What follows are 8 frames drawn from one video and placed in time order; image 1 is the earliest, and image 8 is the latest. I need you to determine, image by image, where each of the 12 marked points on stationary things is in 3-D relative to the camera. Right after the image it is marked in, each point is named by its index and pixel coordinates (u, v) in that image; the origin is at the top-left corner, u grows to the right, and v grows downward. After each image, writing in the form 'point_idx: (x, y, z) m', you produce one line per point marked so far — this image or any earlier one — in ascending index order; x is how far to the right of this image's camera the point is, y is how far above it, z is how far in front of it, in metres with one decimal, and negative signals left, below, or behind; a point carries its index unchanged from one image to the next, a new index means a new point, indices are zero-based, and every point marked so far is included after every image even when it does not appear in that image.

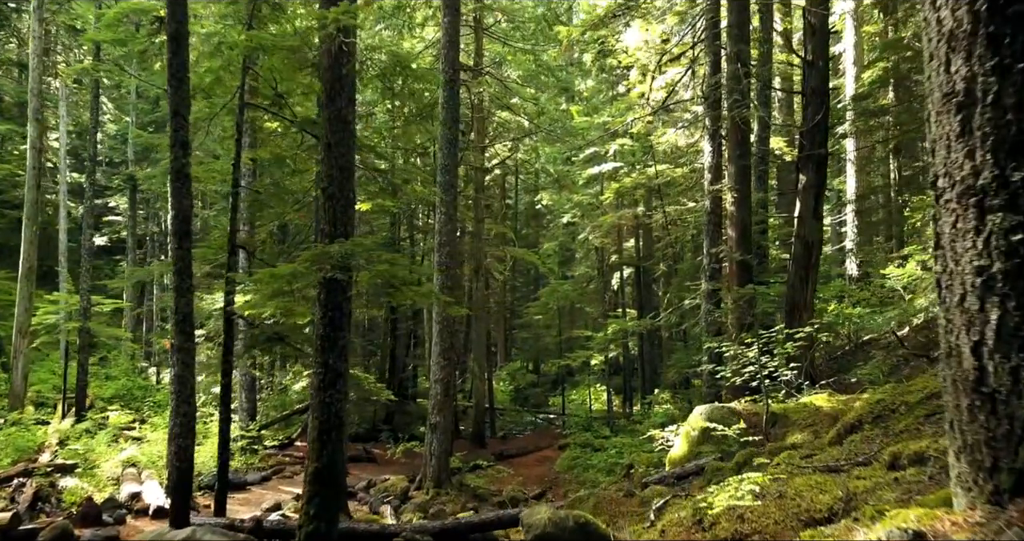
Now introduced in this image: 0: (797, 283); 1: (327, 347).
0: (+4.4, -0.2, +11.3) m
1: (-1.6, -0.7, +6.4) m
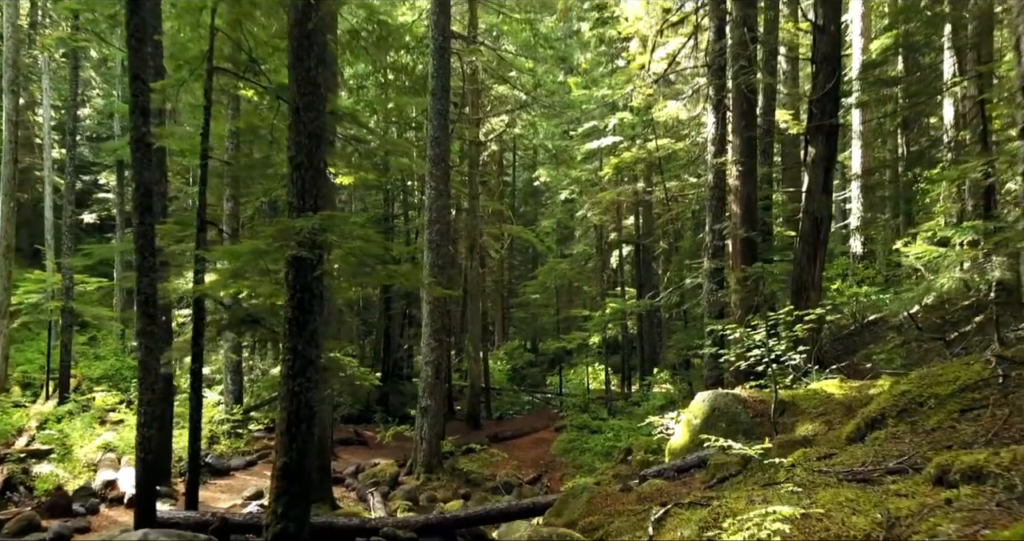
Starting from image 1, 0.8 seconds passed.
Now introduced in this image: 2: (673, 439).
0: (+4.3, +0.1, +10.7) m
1: (-1.7, -0.5, +5.8) m
2: (+1.7, -1.8, +7.7) m
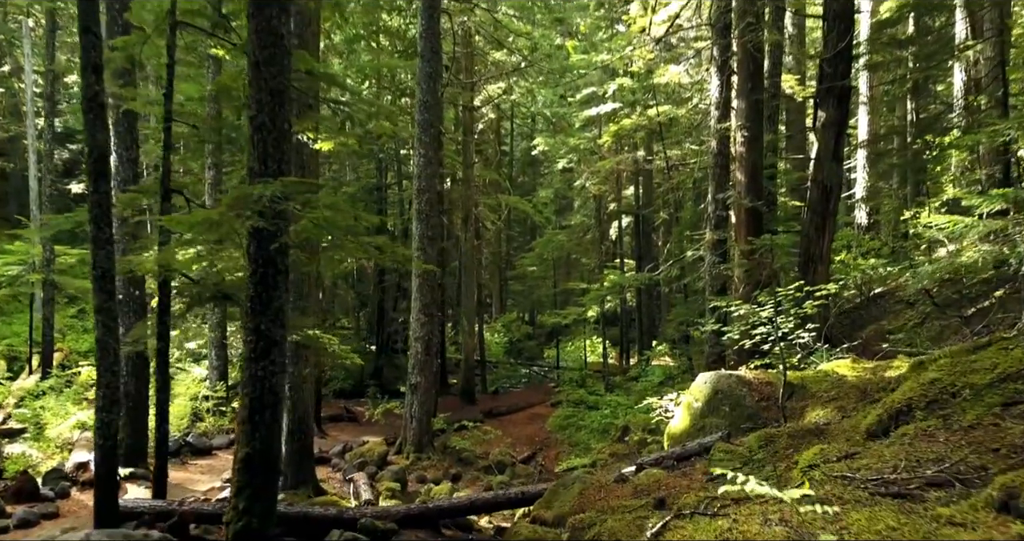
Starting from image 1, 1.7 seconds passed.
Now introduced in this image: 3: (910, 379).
0: (+4.1, +0.5, +10.1) m
1: (-1.8, -0.3, +5.3) m
2: (+1.6, -1.5, +7.2) m
3: (+2.8, -0.8, +5.1) m
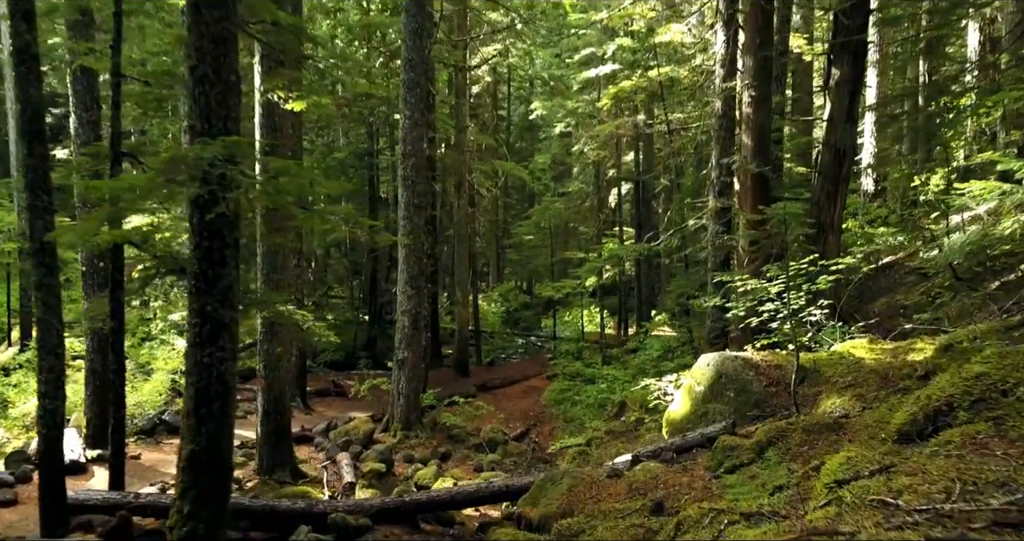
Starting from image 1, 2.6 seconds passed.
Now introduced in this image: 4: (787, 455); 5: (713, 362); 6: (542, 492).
0: (+4.0, +0.9, +9.5) m
1: (-2.0, -0.1, +4.7) m
2: (+1.4, -1.2, +6.6) m
3: (+2.7, -0.6, +4.5) m
4: (+1.7, -1.1, +4.4) m
5: (+1.7, -0.8, +6.4) m
6: (+0.2, -1.7, +5.5) m
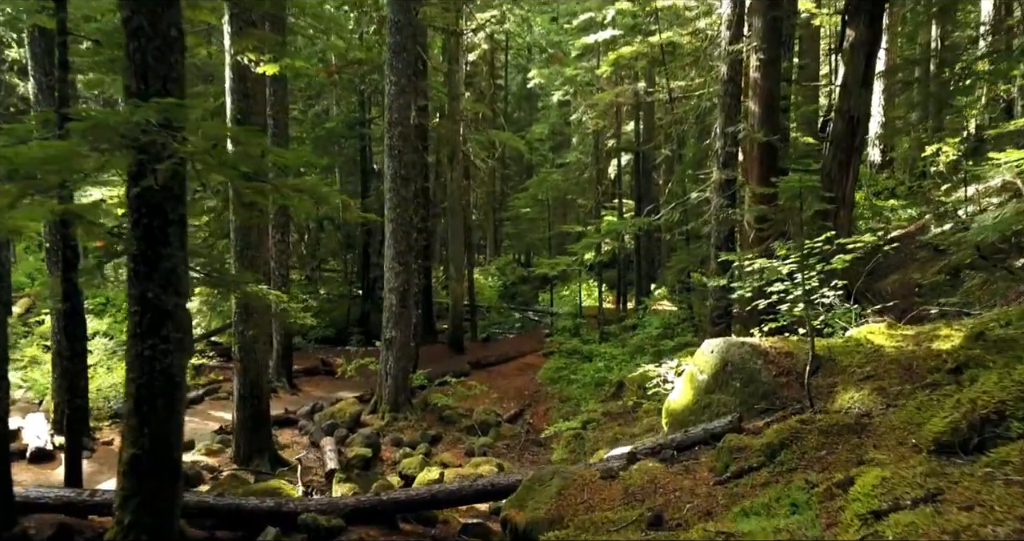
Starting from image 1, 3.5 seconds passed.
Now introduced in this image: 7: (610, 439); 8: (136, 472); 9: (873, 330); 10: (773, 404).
0: (+3.9, +1.2, +8.9) m
1: (-2.1, 0.0, +4.1) m
2: (+1.3, -1.1, +6.1) m
3: (+2.6, -0.5, +4.0) m
4: (+1.6, -1.0, +3.9) m
5: (+1.6, -0.6, +5.9) m
6: (+0.1, -1.5, +5.0) m
7: (+1.2, -2.2, +9.4) m
8: (-2.1, -1.1, +4.1) m
9: (+2.9, -0.5, +5.8) m
10: (+1.9, -1.0, +5.3) m
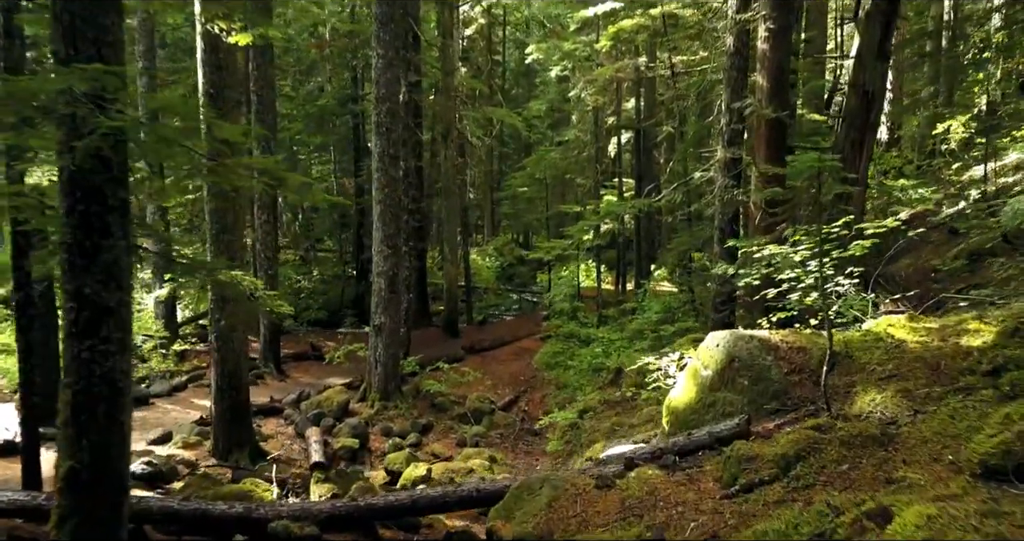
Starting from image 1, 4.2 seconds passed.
0: (+3.8, +1.4, +8.4) m
1: (-2.1, 0.0, +3.7) m
2: (+1.2, -1.0, +5.7) m
3: (+2.5, -0.5, +3.6) m
4: (+1.5, -1.0, +3.5) m
5: (+1.6, -0.5, +5.4) m
6: (0.0, -1.4, +4.5) m
7: (+1.2, -2.0, +8.9) m
8: (-2.2, -1.1, +3.7) m
9: (+2.8, -0.4, +5.4) m
10: (+1.8, -0.9, +4.9) m
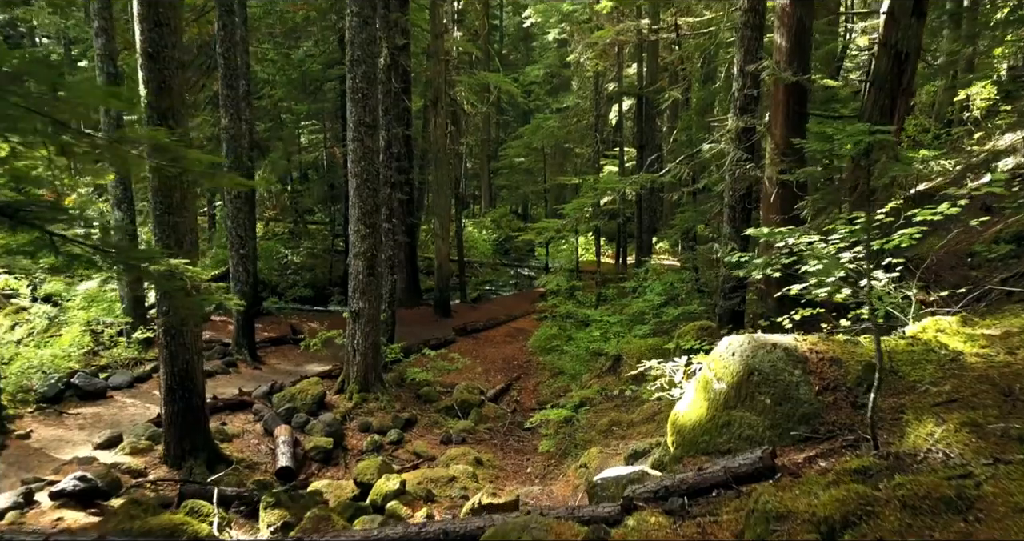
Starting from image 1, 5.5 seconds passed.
0: (+3.7, +1.5, +7.4) m
1: (-2.3, 0.0, +2.8) m
2: (+1.1, -0.9, +4.8) m
3: (+2.4, -0.5, +2.7) m
4: (+1.3, -1.0, +2.6) m
5: (+1.4, -0.5, +4.5) m
6: (-0.1, -1.4, +3.7) m
7: (+1.0, -1.8, +8.1) m
8: (-2.3, -1.1, +2.9) m
9: (+2.7, -0.3, +4.5) m
10: (+1.7, -0.9, +4.0) m
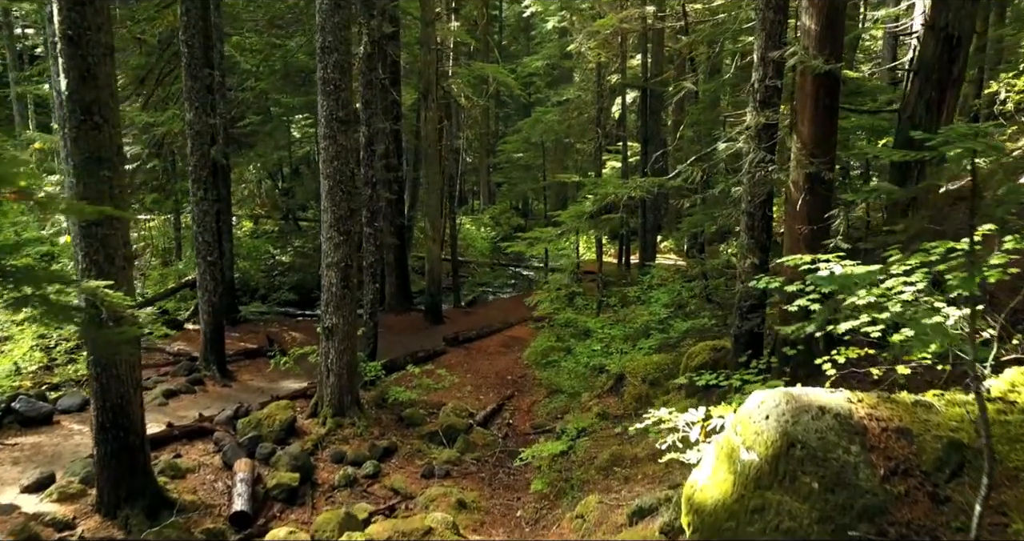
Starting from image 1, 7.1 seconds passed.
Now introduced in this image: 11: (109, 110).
0: (+3.6, +1.4, +6.4) m
1: (-2.4, -0.2, +1.8) m
2: (+1.0, -1.1, +3.9) m
3: (+2.2, -0.8, +1.7) m
4: (+1.2, -1.2, +1.6) m
5: (+1.3, -0.7, +3.5) m
6: (-0.2, -1.7, +2.7) m
7: (+0.9, -1.9, +7.2) m
8: (-2.5, -1.3, +1.9) m
9: (+2.5, -0.5, +3.5) m
10: (+1.5, -1.1, +3.1) m
11: (-3.2, +1.3, +5.9) m
